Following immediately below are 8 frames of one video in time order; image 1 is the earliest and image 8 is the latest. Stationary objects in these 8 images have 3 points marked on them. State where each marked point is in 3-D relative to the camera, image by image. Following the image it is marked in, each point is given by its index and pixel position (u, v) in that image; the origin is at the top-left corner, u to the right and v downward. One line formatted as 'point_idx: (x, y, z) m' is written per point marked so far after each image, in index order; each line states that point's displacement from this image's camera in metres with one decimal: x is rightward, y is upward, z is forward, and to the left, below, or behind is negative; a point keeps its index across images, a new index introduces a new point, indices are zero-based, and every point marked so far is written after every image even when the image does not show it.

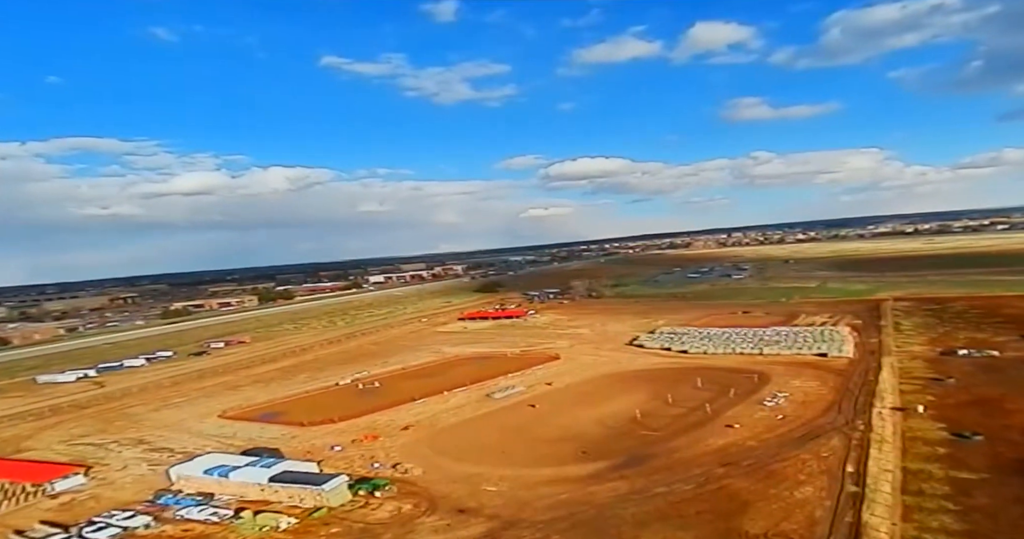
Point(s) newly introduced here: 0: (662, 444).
0: (+3.7, -4.3, +16.8) m
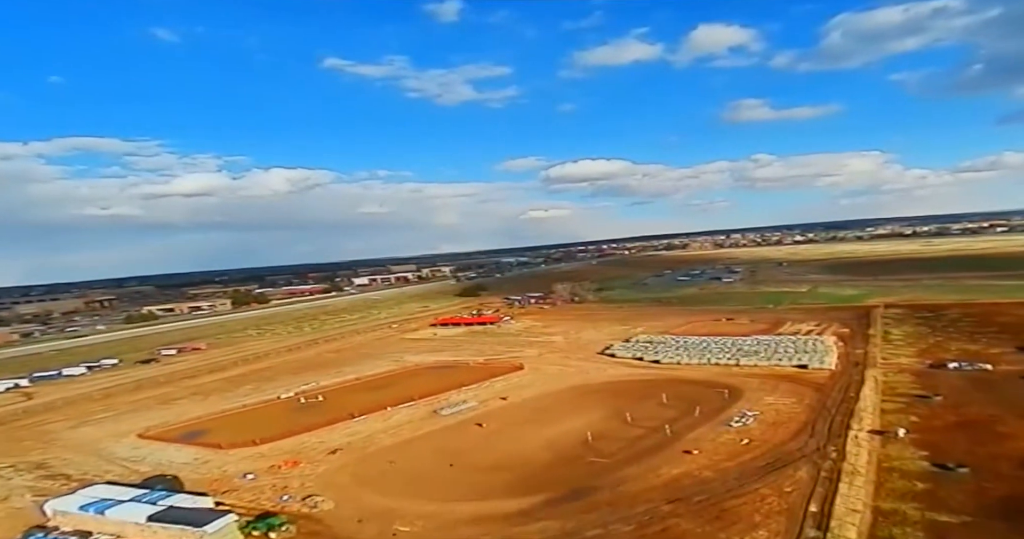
0: (+2.1, -4.5, +15.0) m
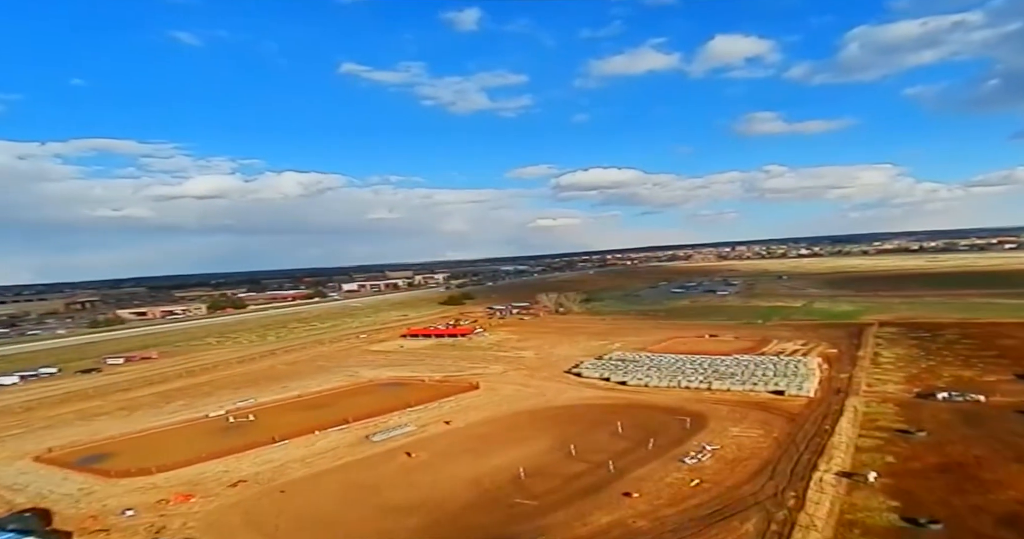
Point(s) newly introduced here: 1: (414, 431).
0: (+0.4, -4.8, +13.1) m
1: (-2.8, -4.6, +19.4) m
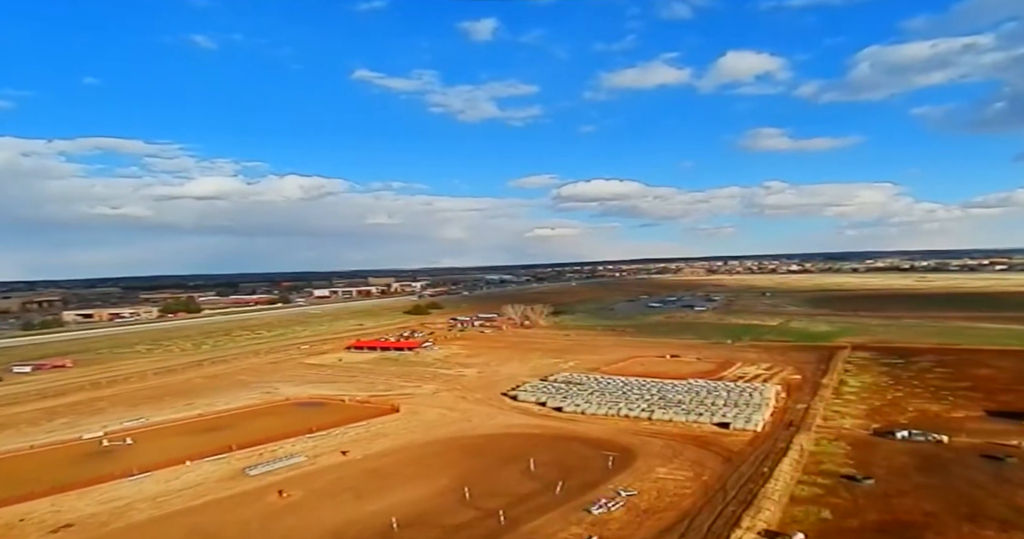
0: (-2.1, -5.0, +10.8) m
1: (-5.2, -4.8, +17.1) m
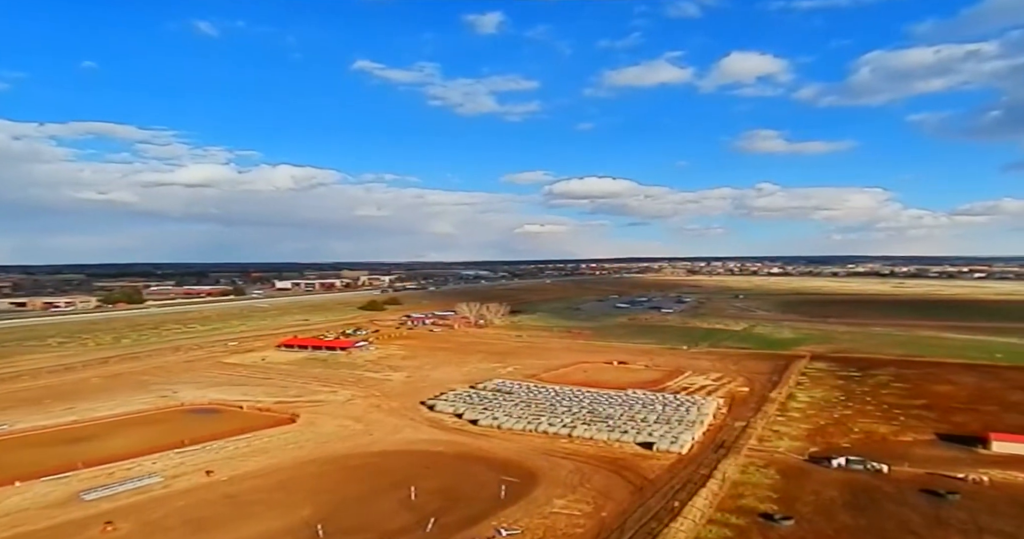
0: (-4.5, -5.0, +8.8) m
1: (-7.8, -4.7, +15.0) m
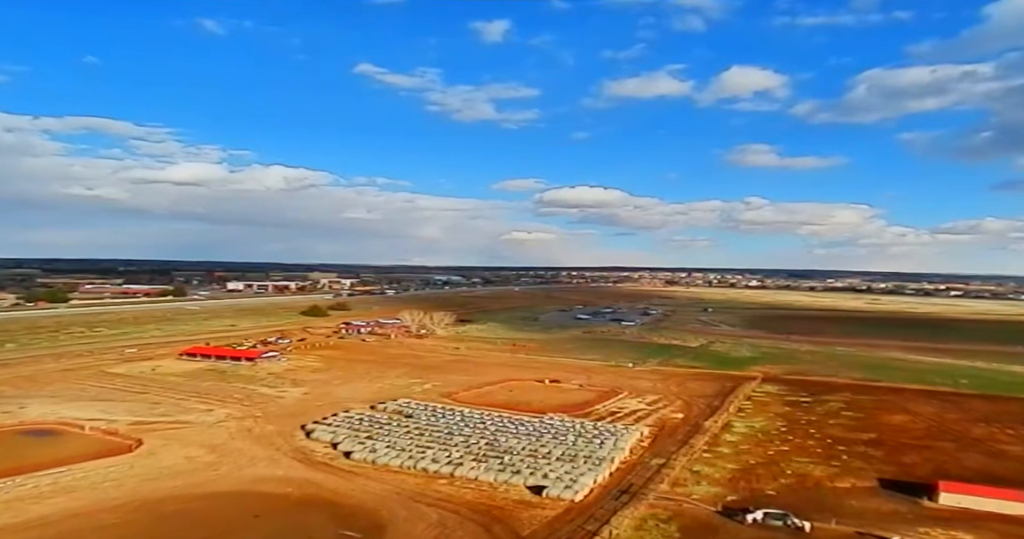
0: (-7.4, -5.0, +5.8) m
1: (-10.8, -4.6, +12.0) m
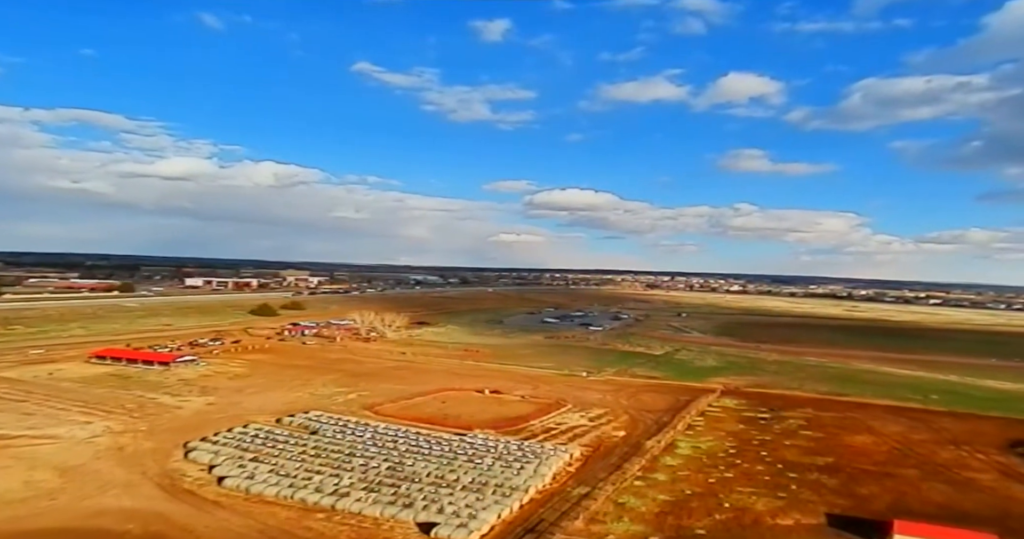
0: (-9.4, -4.9, +3.4) m
1: (-12.9, -4.5, +9.5) m
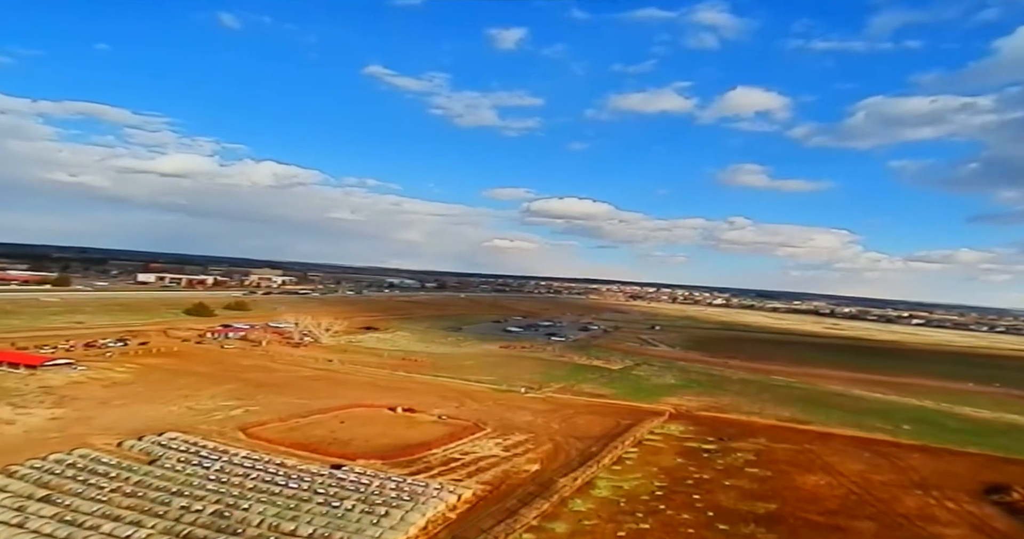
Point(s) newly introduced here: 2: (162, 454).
0: (-12.0, -4.5, +0.1) m
1: (-15.6, -4.0, +6.2) m
2: (-8.2, -4.4, +16.6) m
